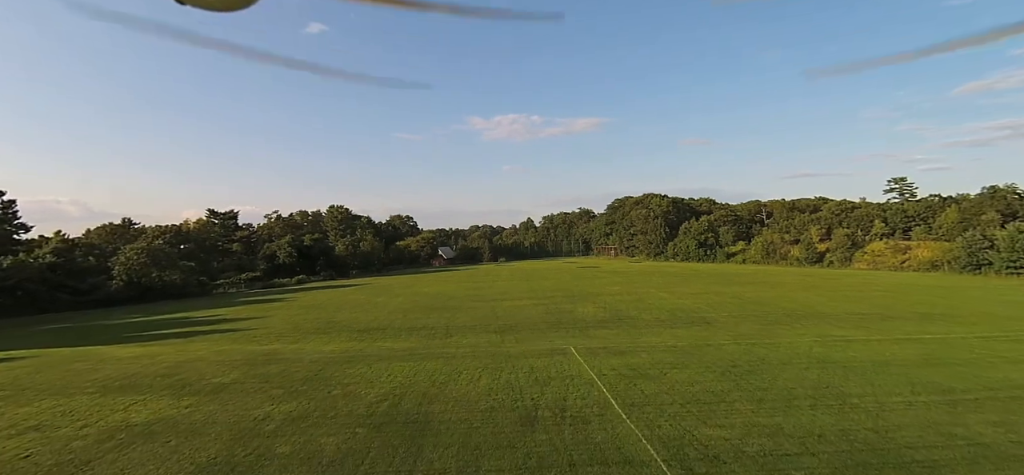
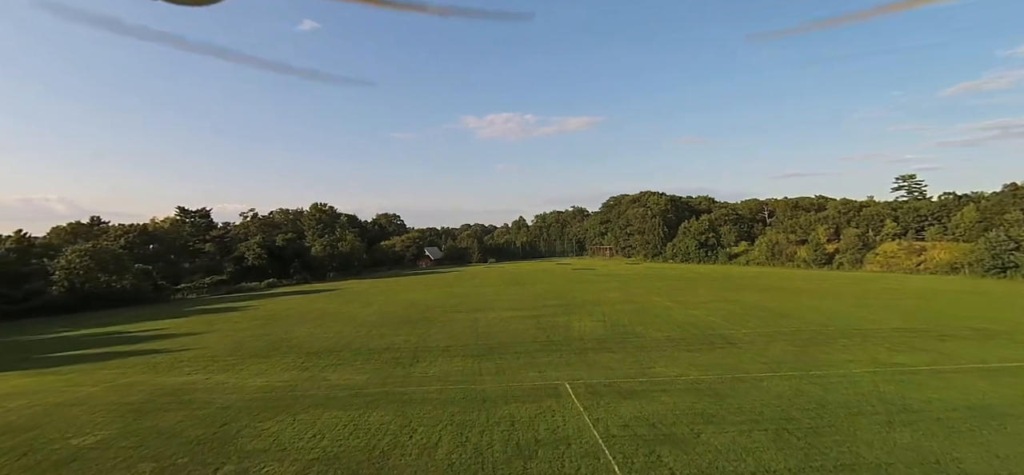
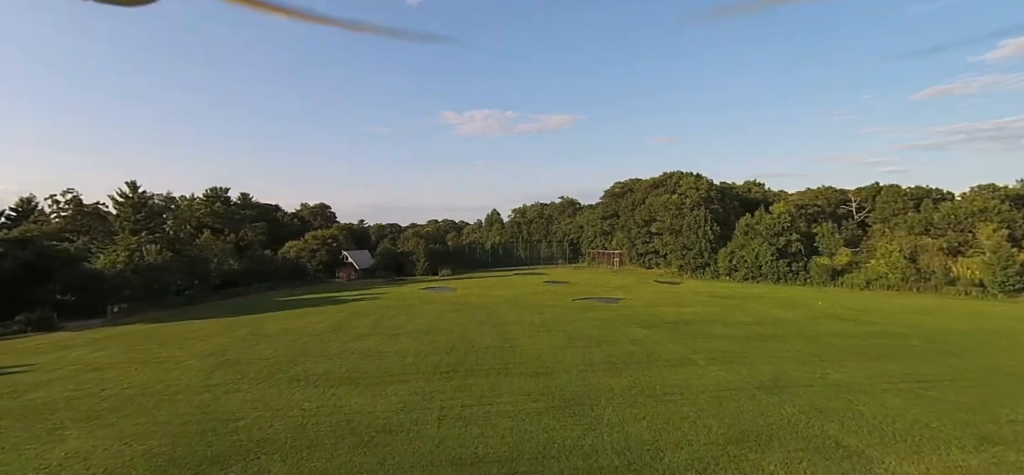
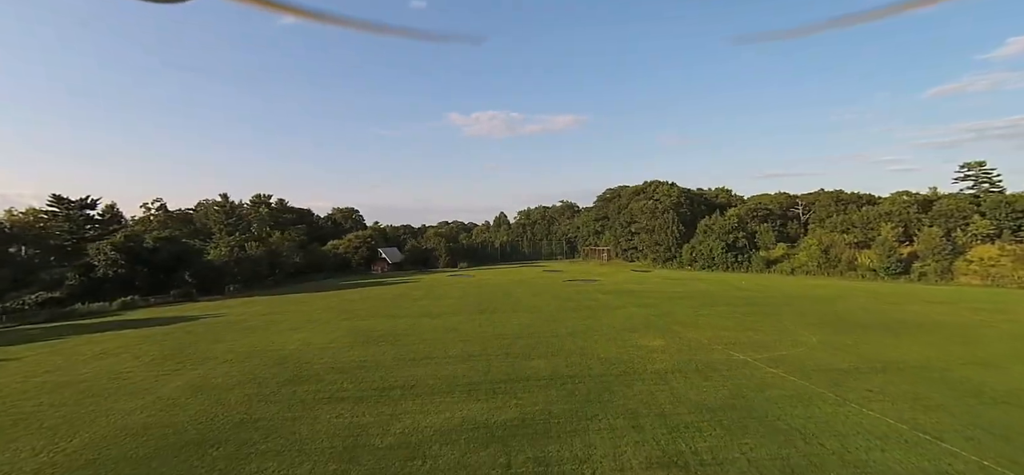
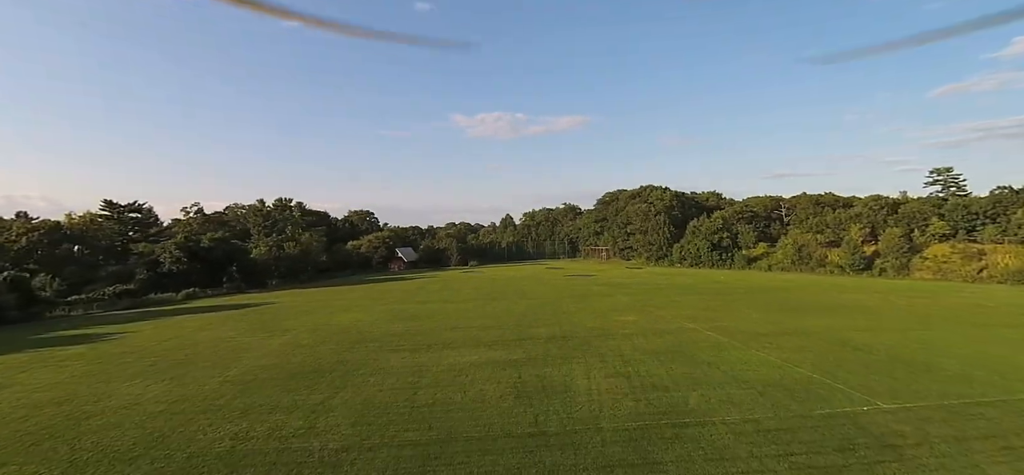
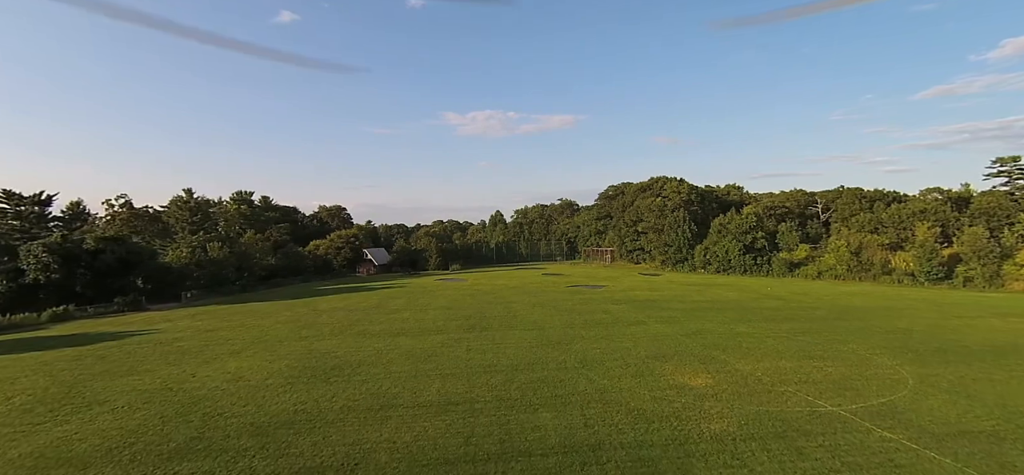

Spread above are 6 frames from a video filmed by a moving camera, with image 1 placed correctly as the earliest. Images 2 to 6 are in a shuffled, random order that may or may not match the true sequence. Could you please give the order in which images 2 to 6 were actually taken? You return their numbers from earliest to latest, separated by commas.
2, 5, 4, 6, 3
